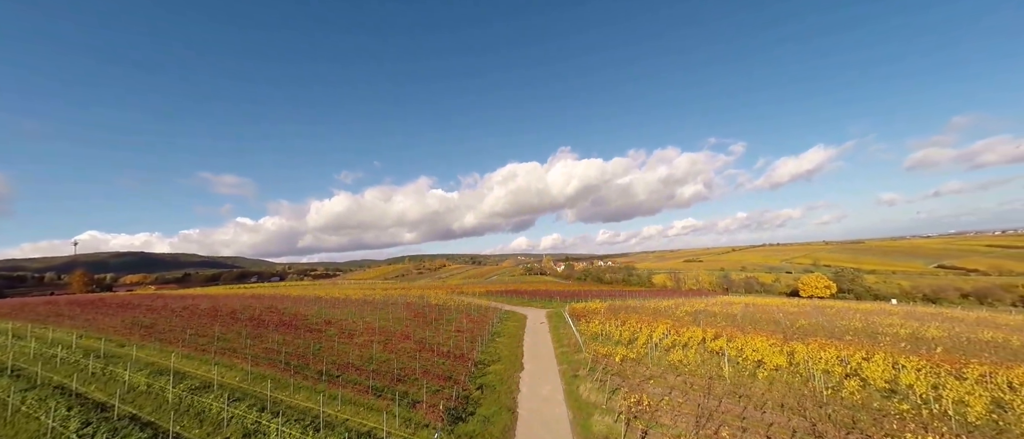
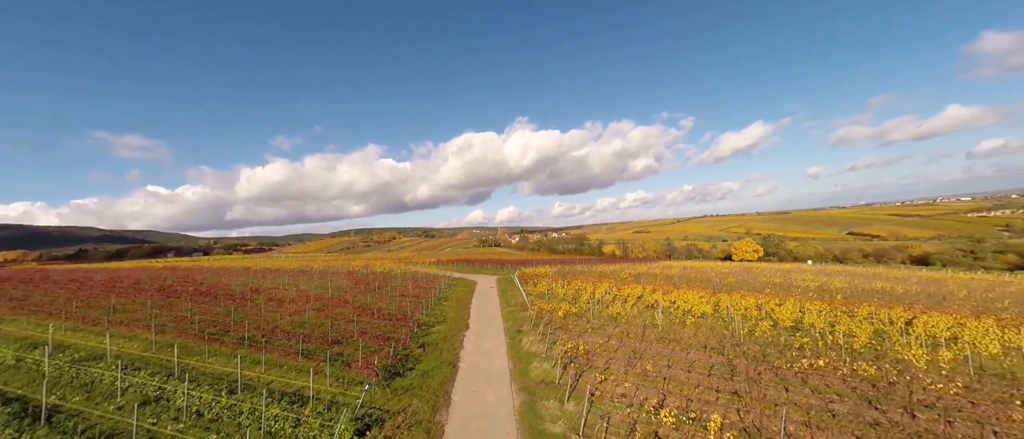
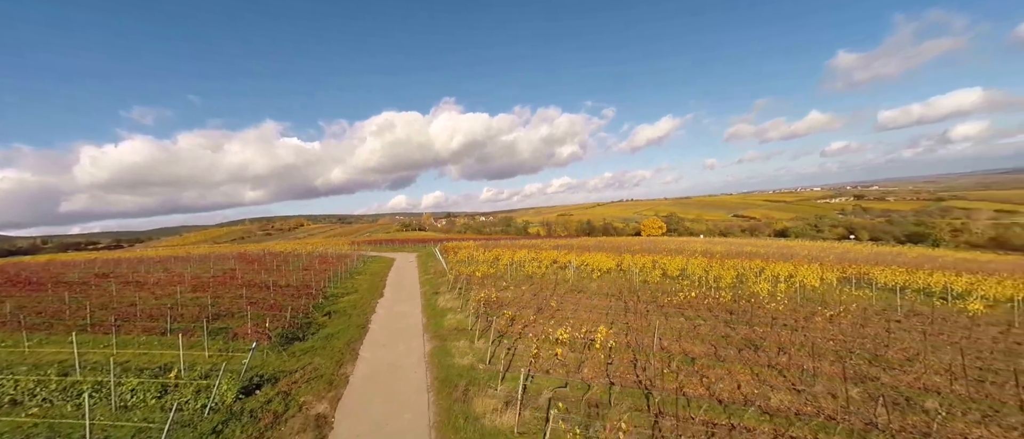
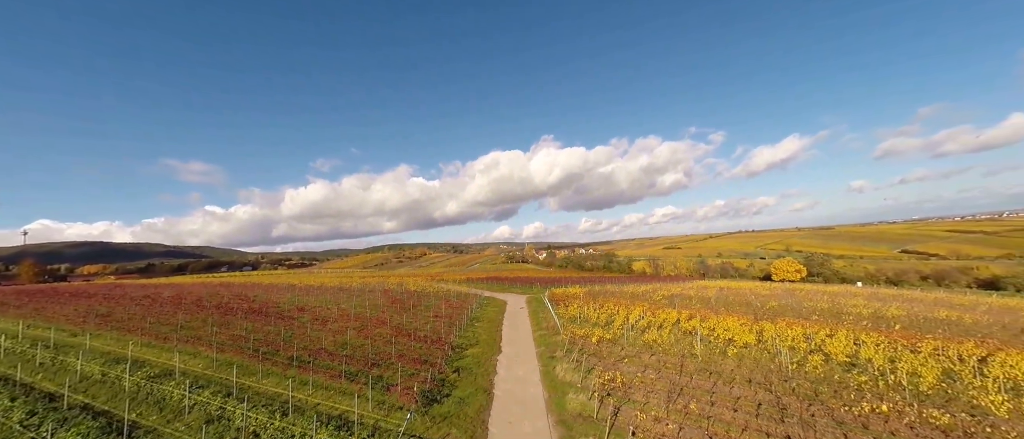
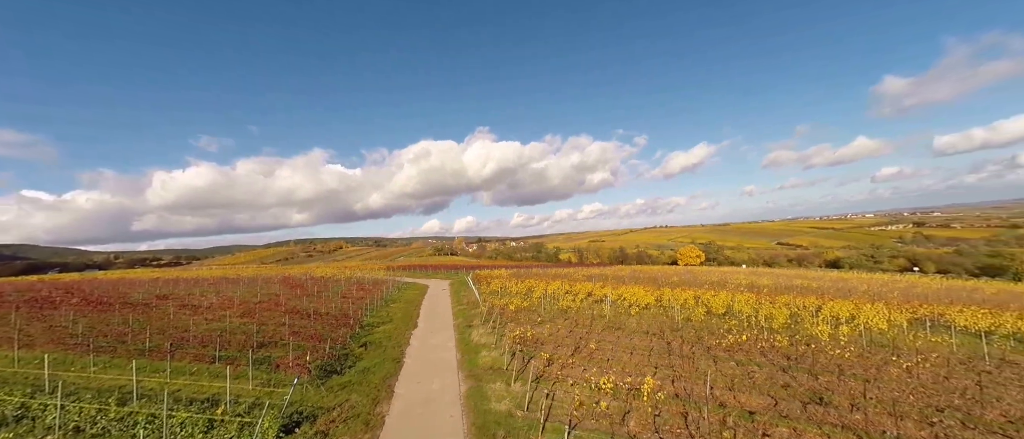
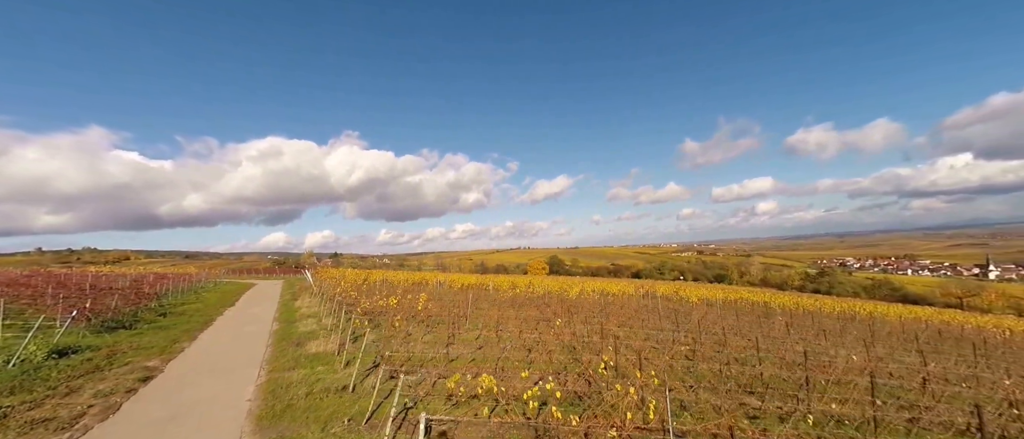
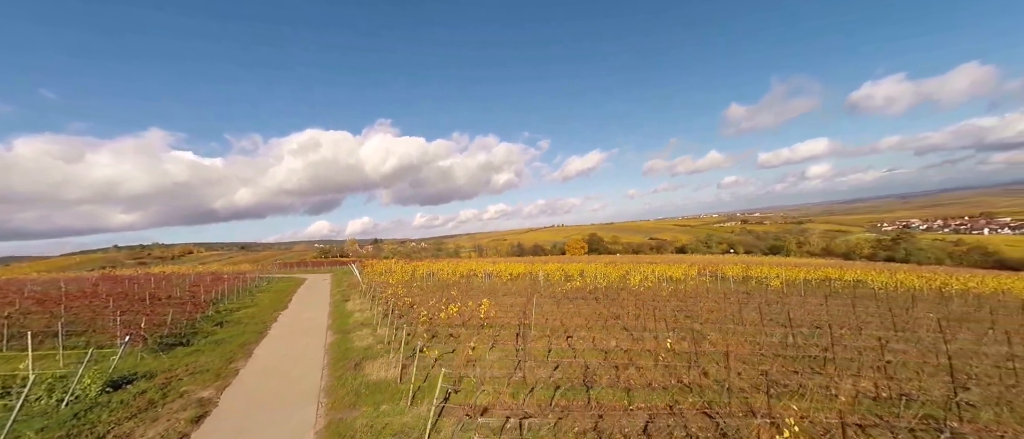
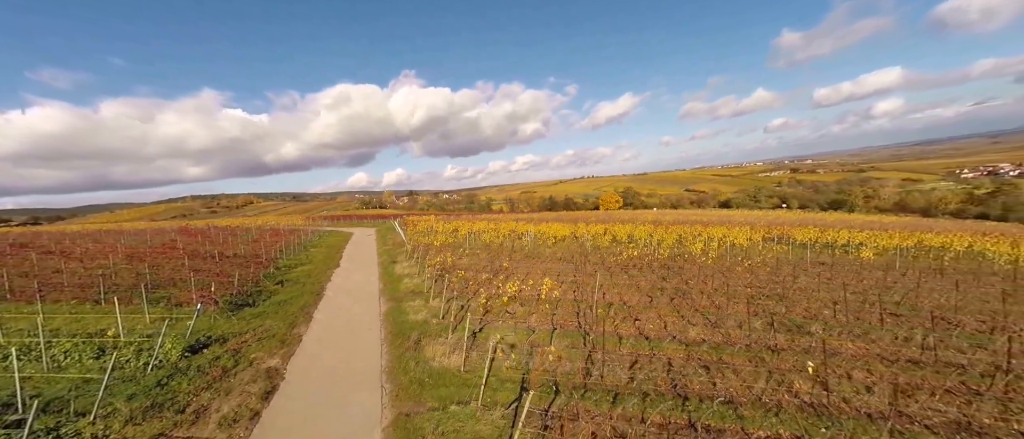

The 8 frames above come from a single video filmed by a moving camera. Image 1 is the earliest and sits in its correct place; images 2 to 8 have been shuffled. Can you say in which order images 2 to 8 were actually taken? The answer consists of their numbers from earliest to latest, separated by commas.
4, 2, 5, 3, 8, 7, 6
